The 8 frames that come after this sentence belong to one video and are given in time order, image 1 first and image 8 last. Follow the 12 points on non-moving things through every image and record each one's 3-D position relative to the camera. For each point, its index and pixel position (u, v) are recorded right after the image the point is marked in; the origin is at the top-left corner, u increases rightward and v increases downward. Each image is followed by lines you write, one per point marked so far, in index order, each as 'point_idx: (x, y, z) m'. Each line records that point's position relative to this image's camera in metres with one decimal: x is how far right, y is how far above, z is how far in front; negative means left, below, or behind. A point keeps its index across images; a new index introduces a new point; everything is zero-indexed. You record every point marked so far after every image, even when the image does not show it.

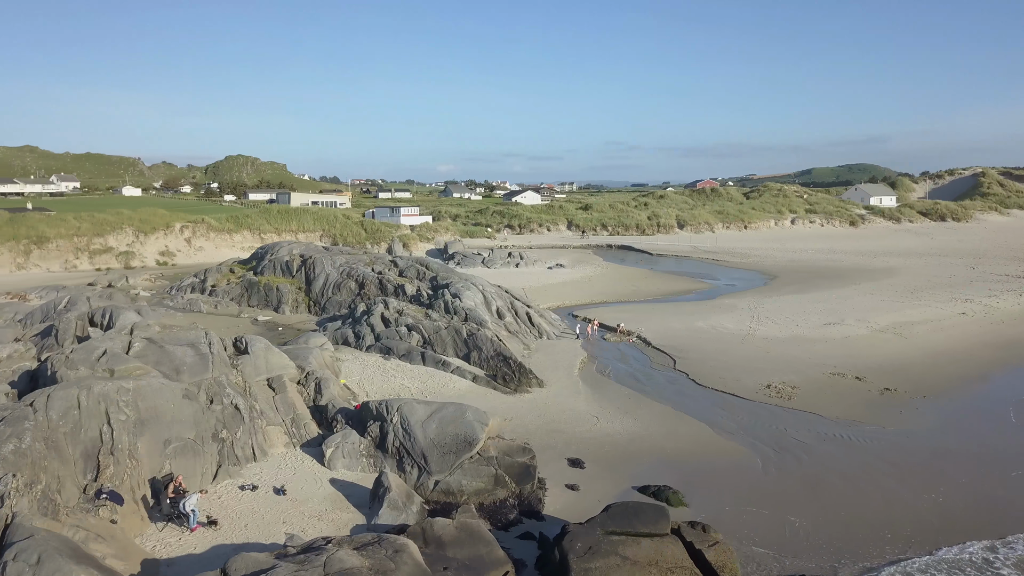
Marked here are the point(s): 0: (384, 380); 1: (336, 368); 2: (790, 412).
0: (-3.2, -2.2, +19.6) m
1: (-4.3, -2.0, +20.0) m
2: (+6.1, -2.8, +17.9) m
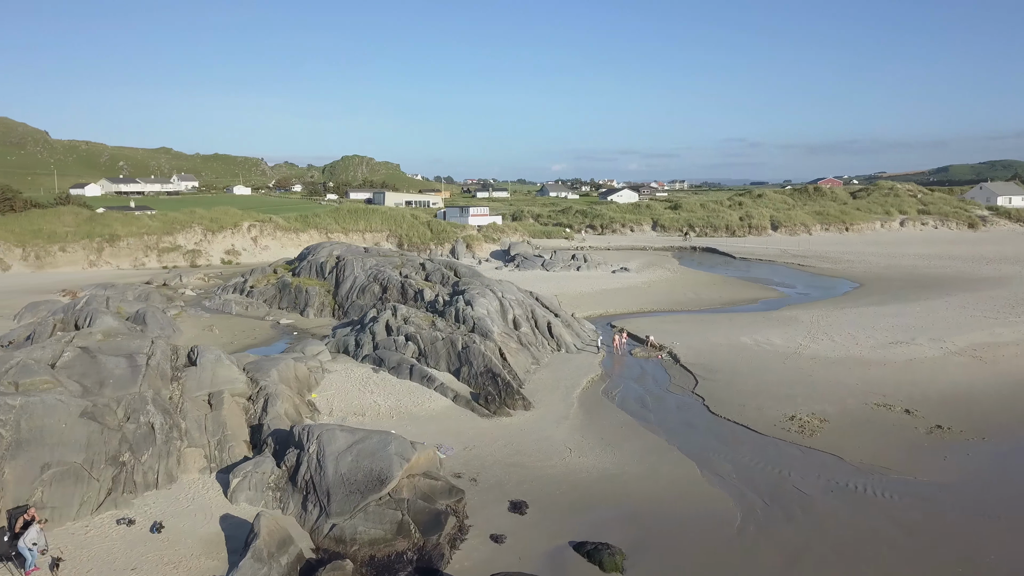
0: (-3.5, -2.4, +18.1) m
1: (-4.5, -2.2, +18.7) m
2: (+5.5, -3.1, +15.2) m
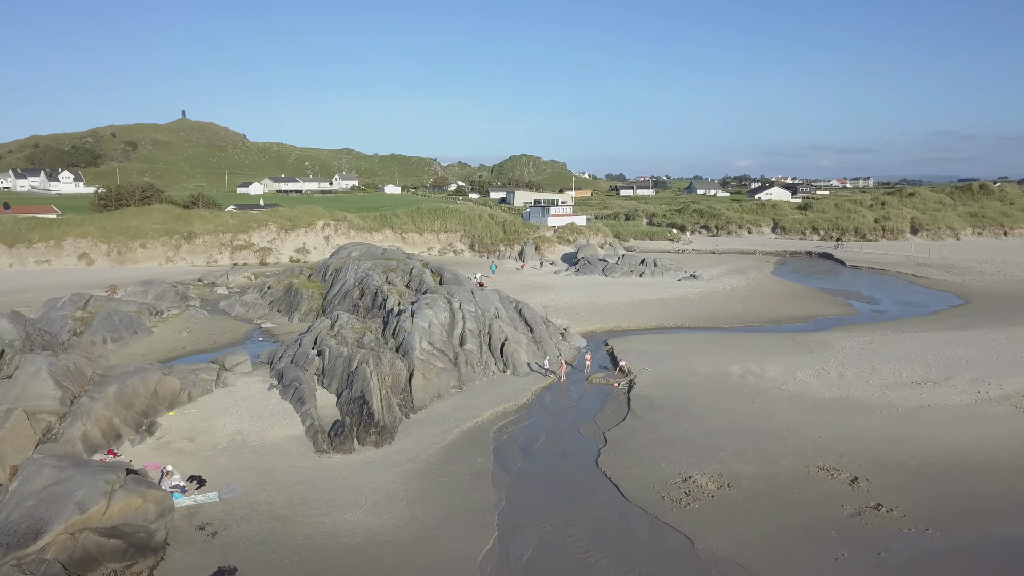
0: (-6.1, -2.6, +16.5) m
1: (-7.0, -2.4, +17.3) m
2: (+2.0, -3.5, +11.7) m
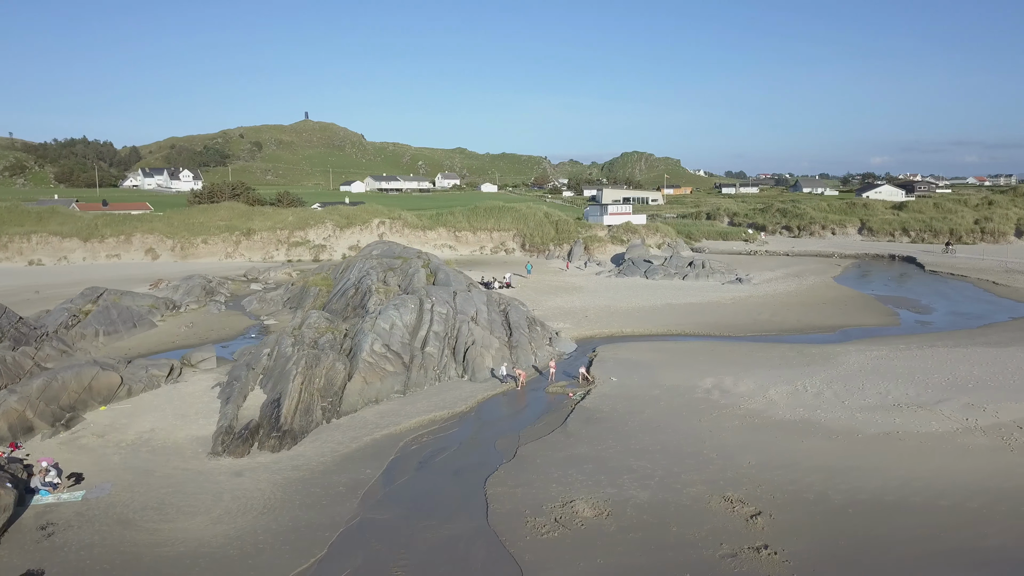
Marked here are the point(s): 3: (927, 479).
0: (-7.7, -2.5, +16.6) m
1: (-8.4, -2.3, +17.5) m
2: (-0.3, -3.6, +10.7) m
3: (+6.8, -3.1, +13.3) m
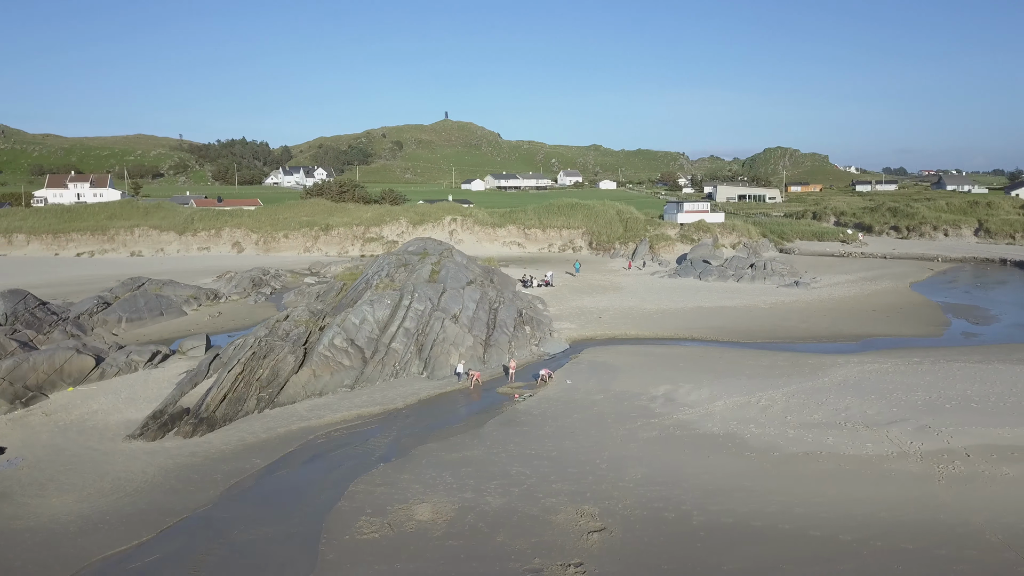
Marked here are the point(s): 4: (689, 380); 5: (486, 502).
0: (-9.1, -2.3, +17.8) m
1: (-9.7, -2.1, +18.8) m
2: (-2.9, -3.6, +10.8) m
3: (+4.5, -3.2, +12.1) m
4: (+4.1, -2.1, +18.8) m
5: (-0.4, -3.2, +12.4) m
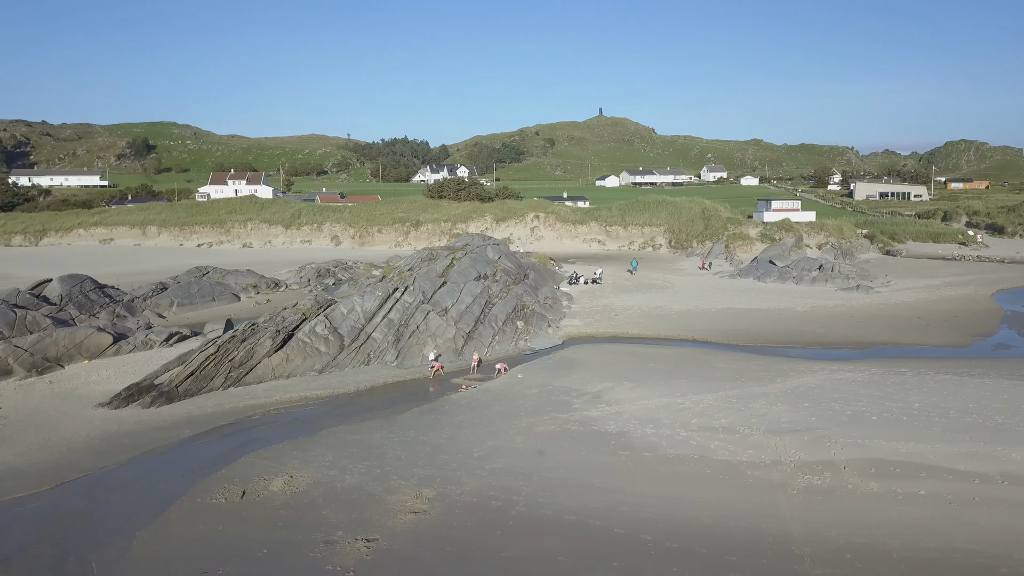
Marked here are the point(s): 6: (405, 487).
0: (-10.3, -2.0, +20.3) m
1: (-10.7, -1.7, +21.5) m
2: (-5.6, -3.4, +12.3) m
3: (+2.0, -3.2, +12.1) m
4: (+2.9, -2.1, +18.8) m
5: (-2.8, -3.1, +13.4) m
6: (-1.7, -3.2, +13.0) m
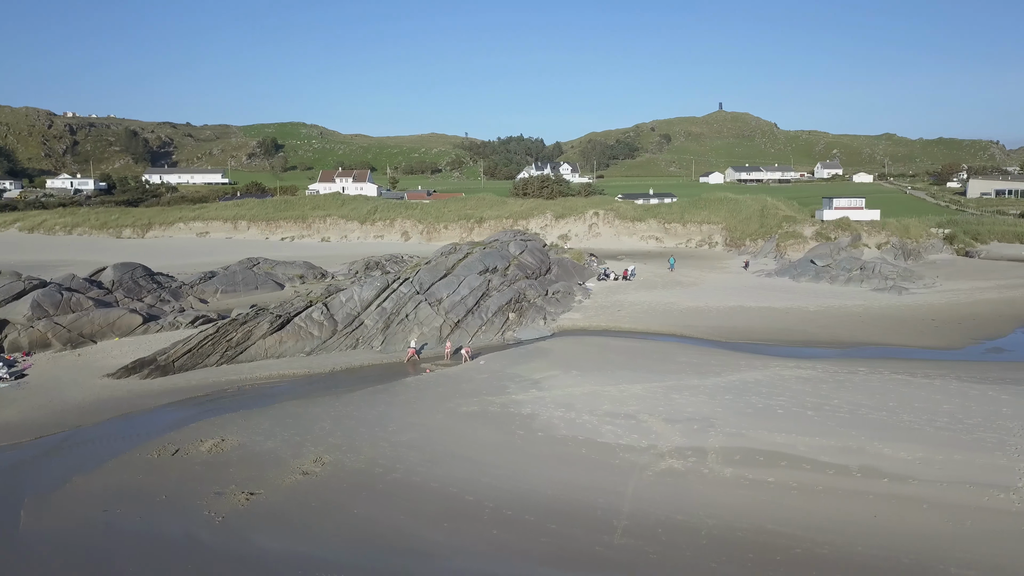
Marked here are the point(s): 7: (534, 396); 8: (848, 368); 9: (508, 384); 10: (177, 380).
0: (-11.0, -1.6, +23.1) m
1: (-11.2, -1.3, +24.3) m
2: (-7.6, -3.1, +14.5) m
3: (-0.1, -3.1, +13.2) m
4: (+1.8, -2.0, +19.6) m
5: (-4.6, -2.9, +15.1) m
6: (-3.6, -3.0, +14.6) m
7: (+0.6, -2.3, +17.4) m
8: (+8.2, -1.9, +19.7) m
9: (0.0, -2.2, +18.4) m
10: (-8.1, -2.2, +19.7) m
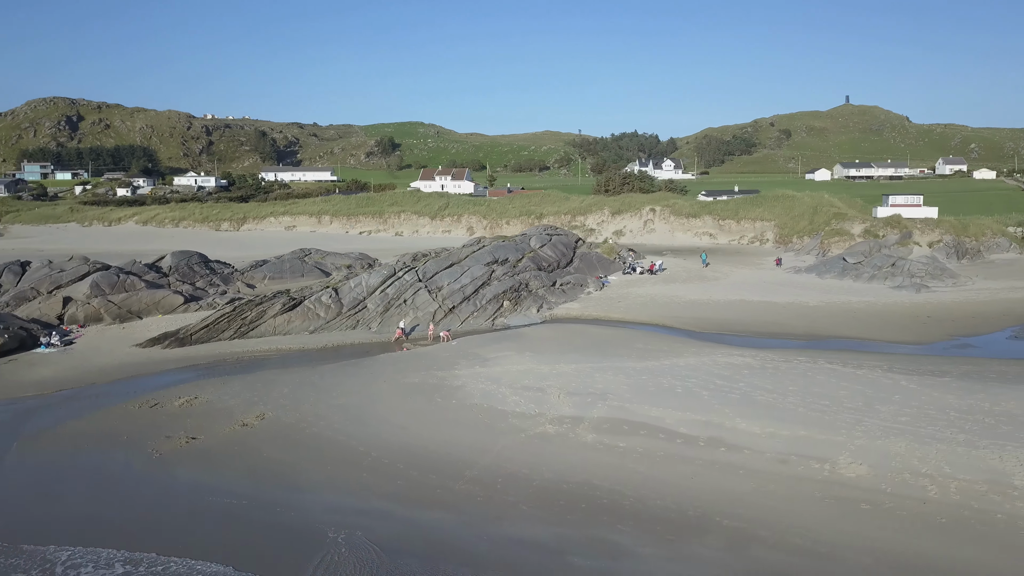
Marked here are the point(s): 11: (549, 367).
0: (-11.4, -1.1, +26.7) m
1: (-11.4, -0.8, +27.8) m
2: (-9.3, -2.7, +17.6) m
3: (-2.1, -2.8, +15.3) m
4: (+0.8, -1.7, +21.4) m
5: (-6.2, -2.5, +17.8) m
6: (-5.3, -2.6, +17.1) m
7: (-0.8, -2.0, +19.3) m
8: (+7.1, -1.7, +20.5) m
9: (-1.2, -1.9, +20.5) m
10: (-9.0, -1.8, +22.9) m
11: (+1.0, -1.9, +19.2) m
